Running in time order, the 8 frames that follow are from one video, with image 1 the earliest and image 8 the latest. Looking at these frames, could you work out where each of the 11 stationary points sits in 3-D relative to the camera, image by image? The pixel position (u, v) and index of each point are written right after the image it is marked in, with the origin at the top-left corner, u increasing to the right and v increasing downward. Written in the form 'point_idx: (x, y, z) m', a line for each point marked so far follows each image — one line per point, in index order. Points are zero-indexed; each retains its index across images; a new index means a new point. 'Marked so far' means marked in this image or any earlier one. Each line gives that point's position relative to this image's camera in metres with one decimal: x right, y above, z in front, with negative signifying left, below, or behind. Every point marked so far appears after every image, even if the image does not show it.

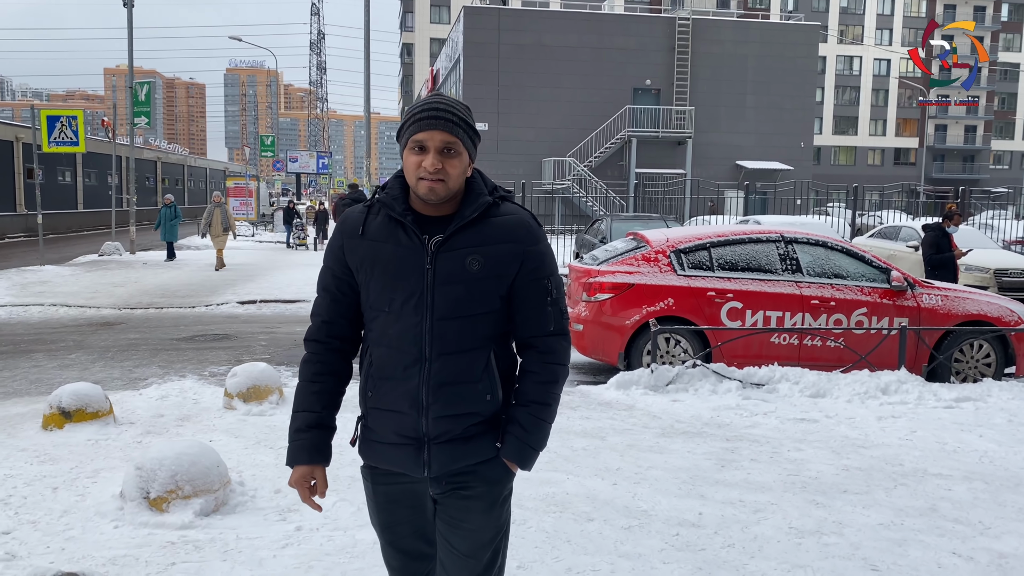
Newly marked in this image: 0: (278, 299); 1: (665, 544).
0: (-3.7, -0.2, +13.3) m
1: (+0.7, -1.1, +3.8) m
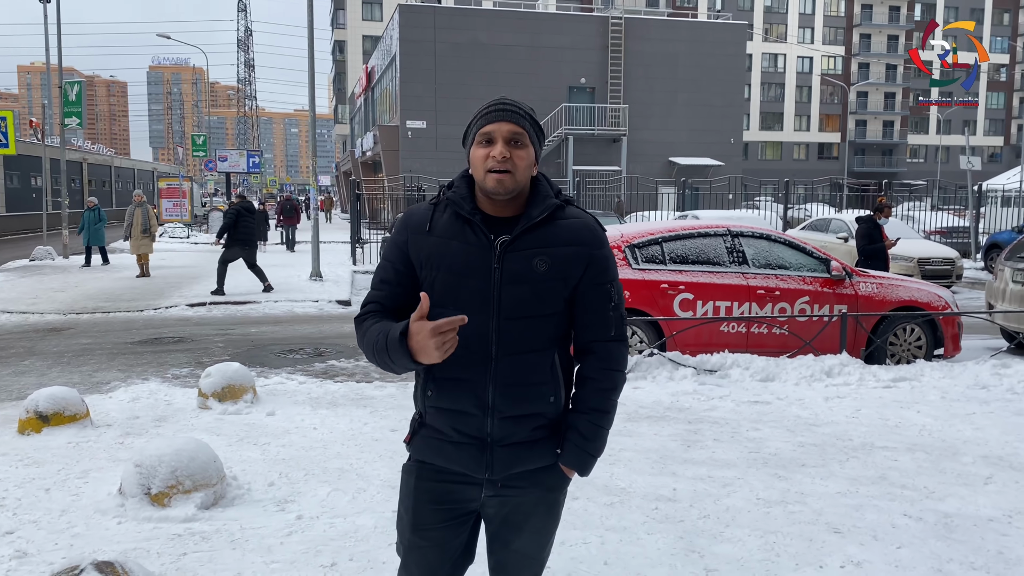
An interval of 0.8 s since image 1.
0: (-4.5, -0.2, +13.2) m
1: (+0.7, -1.1, +4.0) m
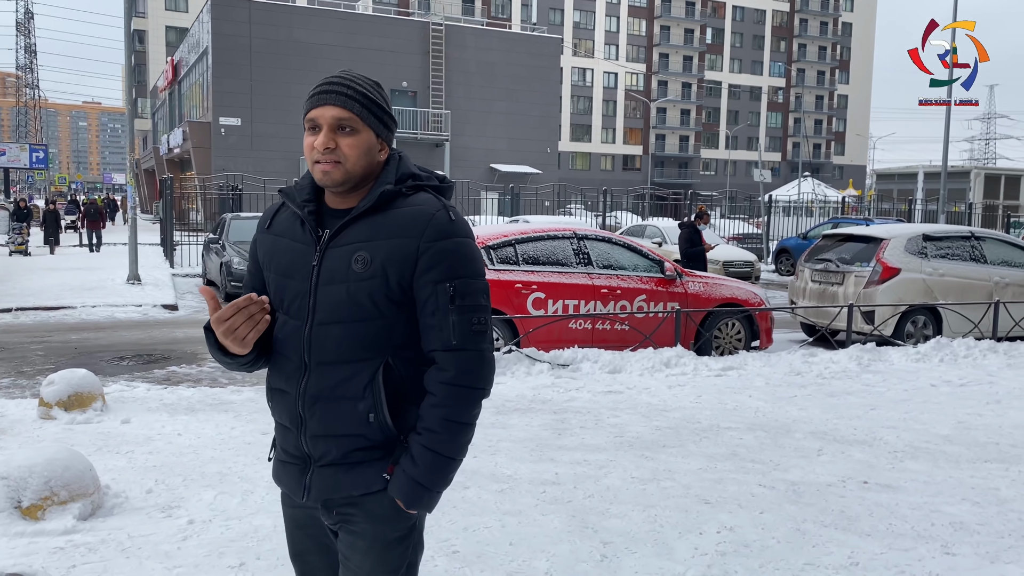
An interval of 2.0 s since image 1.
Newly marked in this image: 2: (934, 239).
0: (-6.9, -0.3, +12.1) m
1: (+0.1, -1.1, +4.3) m
2: (+5.1, +0.6, +10.2) m
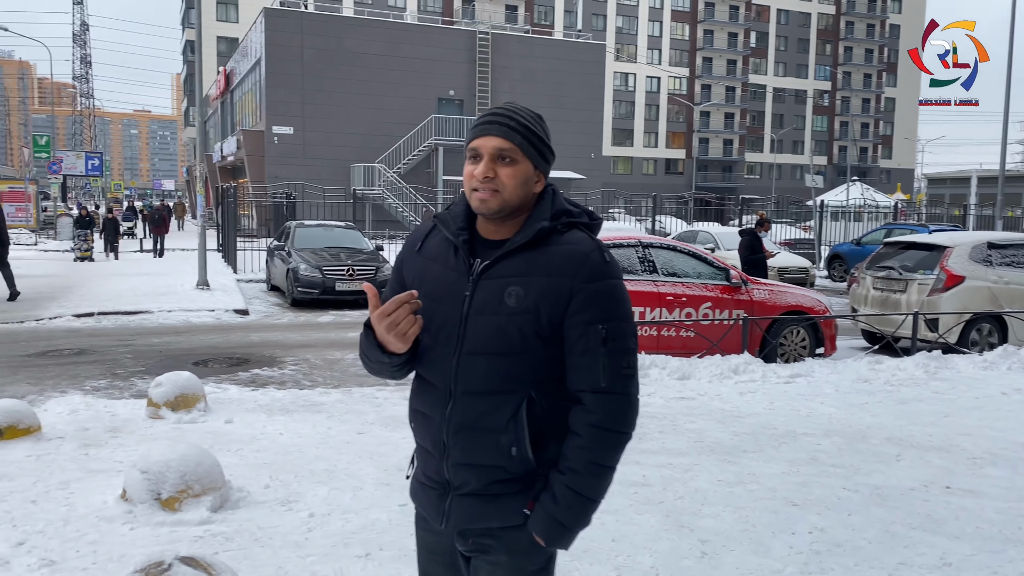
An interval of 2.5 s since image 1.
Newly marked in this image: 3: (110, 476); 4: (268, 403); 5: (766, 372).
0: (-6.0, -0.3, +12.7) m
1: (+0.6, -1.1, +4.5) m
2: (+5.9, +0.5, +10.2) m
3: (-2.2, -1.0, +4.7) m
4: (-1.9, -0.9, +6.6) m
5: (+2.4, -0.8, +8.0) m
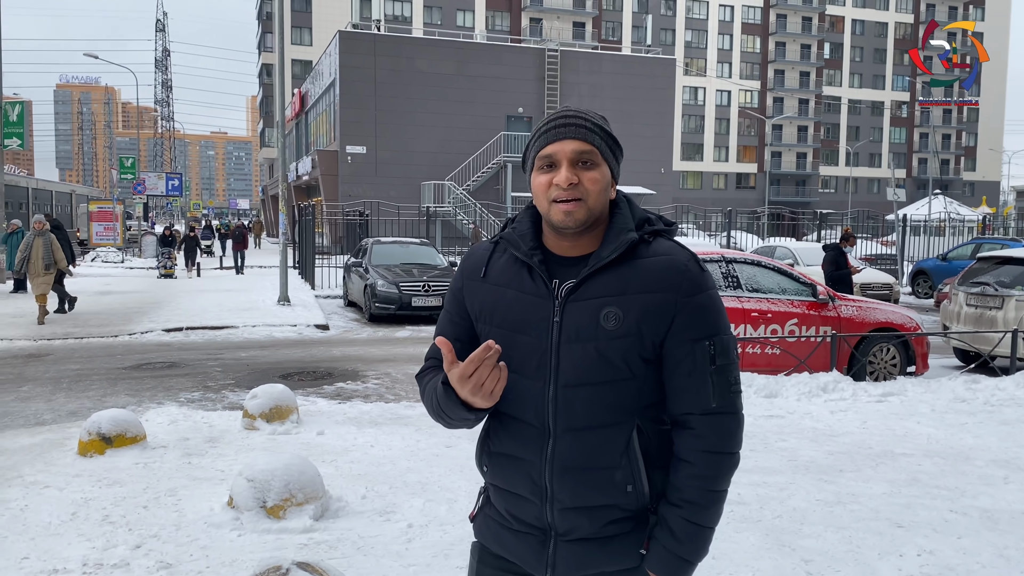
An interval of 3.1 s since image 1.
0: (-4.8, -0.6, +13.1) m
1: (+1.1, -1.2, +4.4) m
2: (+6.8, +0.3, +9.7) m
3: (-1.7, -1.1, +4.9) m
4: (-1.2, -1.0, +6.7) m
5: (+3.2, -0.9, +7.8) m
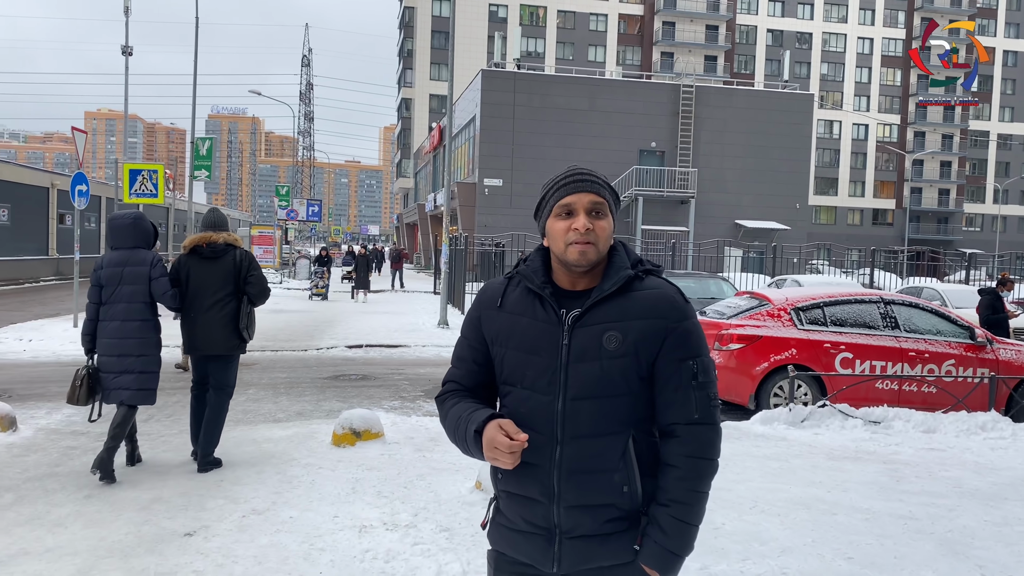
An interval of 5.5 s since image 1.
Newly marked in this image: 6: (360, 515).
0: (-2.3, -0.9, +14.5) m
1: (+2.3, -1.4, +5.0) m
2: (+8.7, -0.3, +9.5) m
3: (-0.4, -1.3, +5.9) m
4: (+0.3, -1.3, +7.7) m
5: (+4.8, -1.4, +8.1) m
6: (-0.9, -1.3, +4.9) m
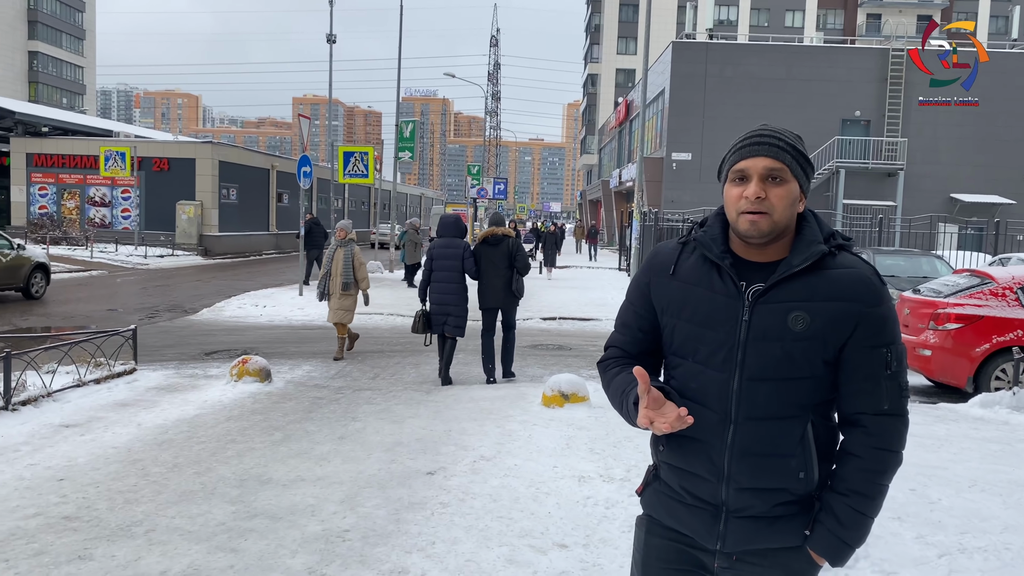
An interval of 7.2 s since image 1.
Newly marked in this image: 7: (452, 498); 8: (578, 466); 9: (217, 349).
0: (+1.0, -0.5, +15.0) m
1: (+3.6, -1.3, +4.8) m
2: (+10.8, -0.1, +7.8) m
3: (+1.1, -1.1, +6.2) m
4: (+2.2, -1.0, +7.8) m
5: (+6.7, -1.2, +7.2) m
6: (+0.4, -1.1, +5.3) m
7: (-0.3, -1.2, +4.6) m
8: (+0.4, -1.1, +5.3) m
9: (-3.8, -0.8, +11.0) m
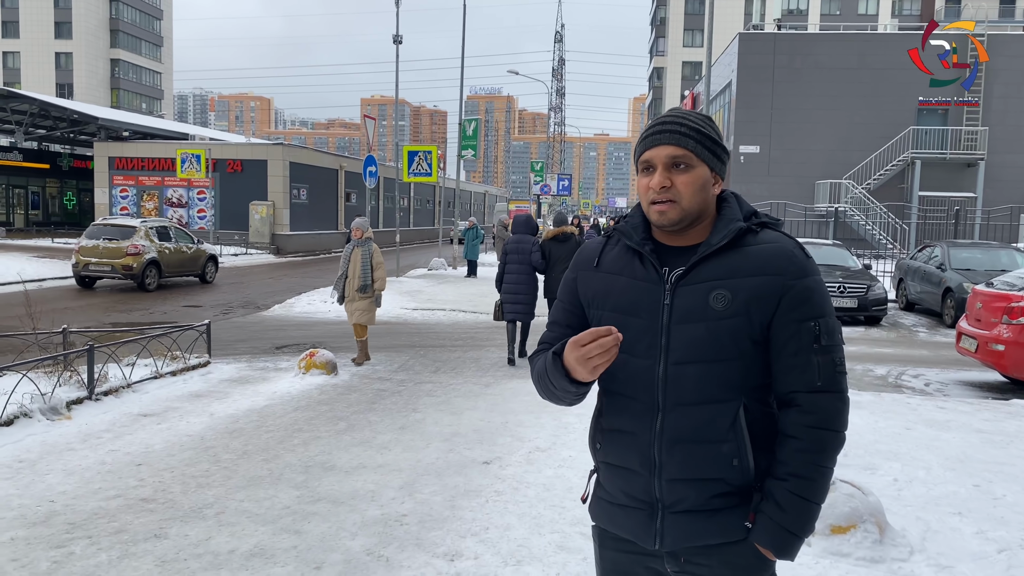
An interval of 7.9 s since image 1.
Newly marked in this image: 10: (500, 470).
0: (+2.1, -0.4, +15.0) m
1: (+3.9, -1.2, +4.6) m
2: (+11.3, -0.1, +7.0) m
3: (+1.5, -1.0, +6.2) m
4: (+2.7, -1.0, +7.7) m
5: (+7.1, -1.1, +6.8) m
6: (+0.8, -1.1, +5.3) m
7: (0.0, -1.1, +4.7) m
8: (+0.8, -1.1, +5.3) m
9: (-3.0, -0.7, +11.3) m
10: (-0.1, -1.1, +5.1) m
